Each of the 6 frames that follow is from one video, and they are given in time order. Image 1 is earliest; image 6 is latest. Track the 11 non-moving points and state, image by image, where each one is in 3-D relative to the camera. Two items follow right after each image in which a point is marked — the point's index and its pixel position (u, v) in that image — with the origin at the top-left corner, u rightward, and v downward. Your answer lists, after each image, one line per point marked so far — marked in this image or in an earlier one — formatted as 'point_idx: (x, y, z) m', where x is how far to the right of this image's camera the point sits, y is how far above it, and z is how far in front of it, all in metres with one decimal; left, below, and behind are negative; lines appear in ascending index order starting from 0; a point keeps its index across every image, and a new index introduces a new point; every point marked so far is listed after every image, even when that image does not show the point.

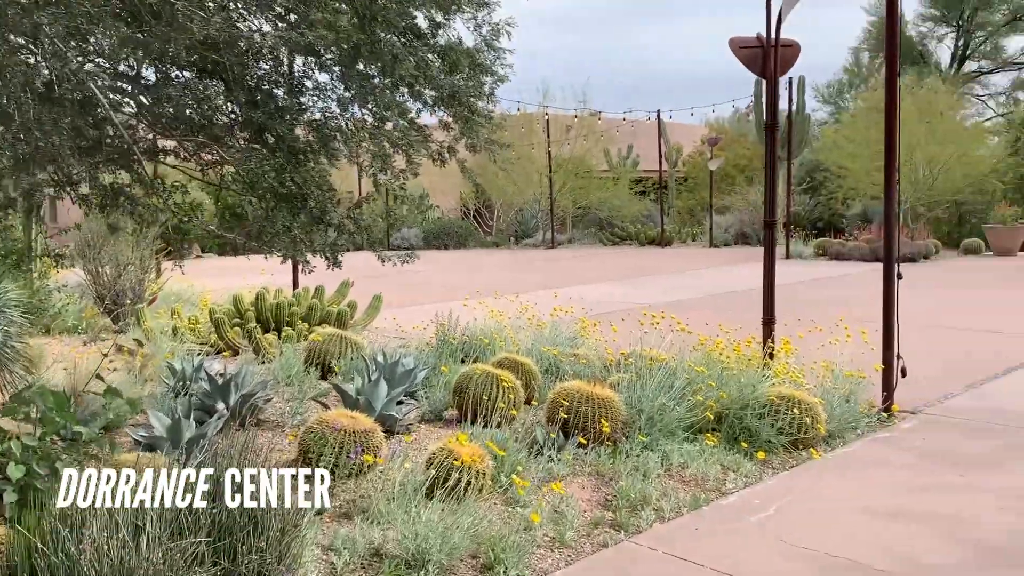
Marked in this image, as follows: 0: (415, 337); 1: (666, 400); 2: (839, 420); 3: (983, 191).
0: (-0.8, -0.4, +7.6) m
1: (+0.9, -0.6, +4.9) m
2: (+1.9, -0.8, +5.1) m
3: (+10.6, +2.2, +19.8) m
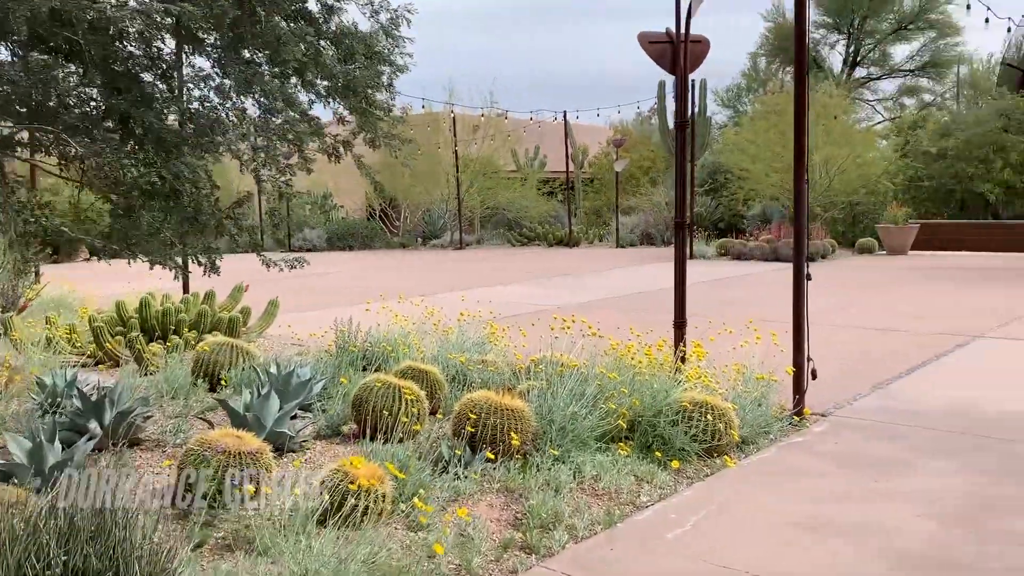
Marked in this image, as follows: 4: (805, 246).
0: (-1.6, -0.5, +7.2) m
1: (+0.3, -0.6, +4.7) m
2: (+1.3, -0.8, +4.9) m
3: (+8.4, +2.2, +20.5) m
4: (+1.7, +0.2, +5.2) m
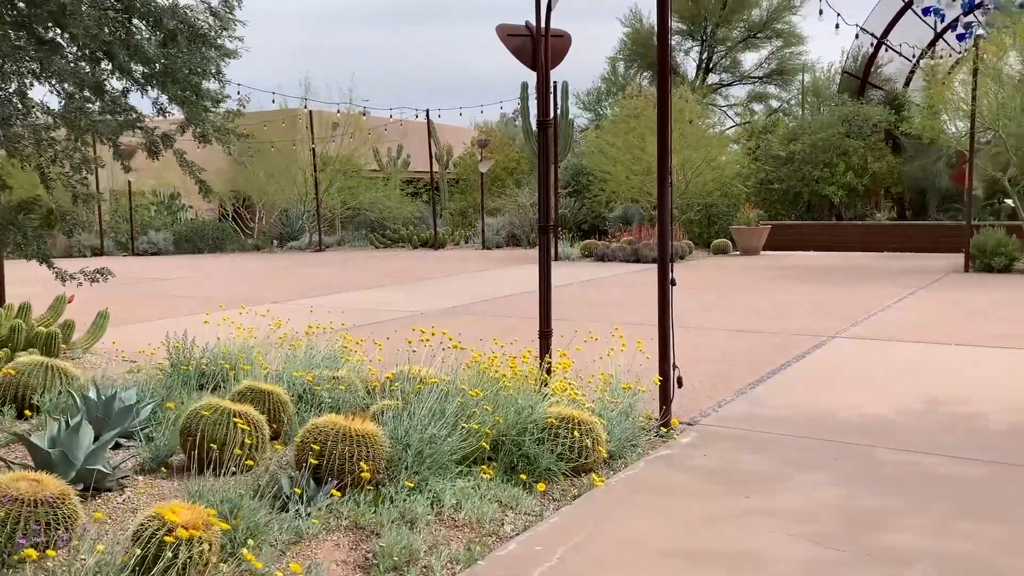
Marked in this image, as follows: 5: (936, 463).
0: (-2.7, -0.5, +6.5) m
1: (-0.4, -0.7, +4.3) m
2: (+0.6, -0.8, +4.7) m
3: (+5.2, +2.2, +21.2) m
4: (+0.9, +0.2, +5.0) m
5: (+2.1, -0.9, +4.3) m
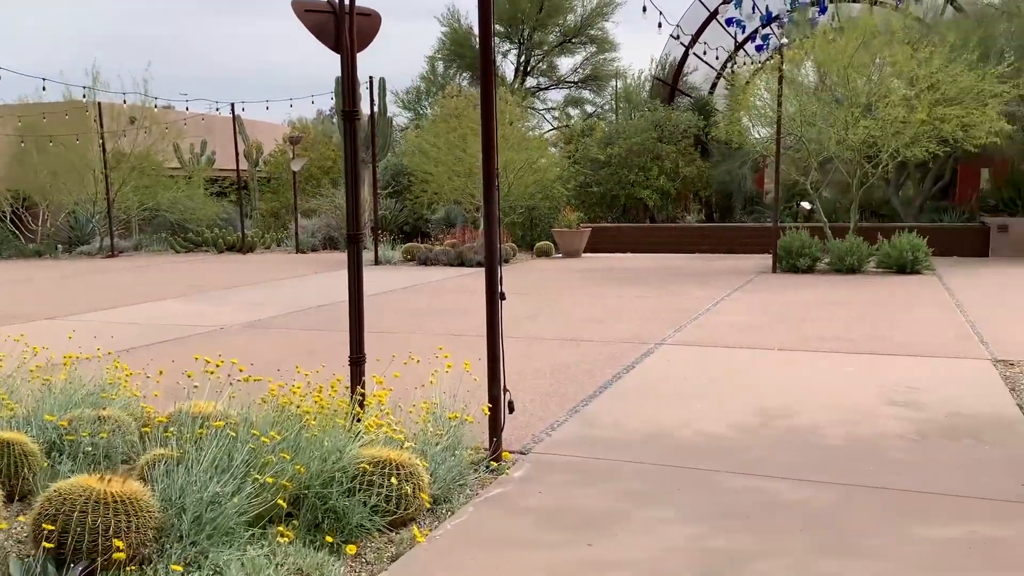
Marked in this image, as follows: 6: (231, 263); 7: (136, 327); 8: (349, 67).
0: (-3.9, -0.7, +5.2) m
1: (-1.2, -0.8, +3.5) m
2: (-0.3, -0.9, +4.1) m
3: (+0.9, +2.2, +21.1) m
4: (-0.1, +0.1, +4.4) m
5: (+1.2, -0.9, +4.0) m
6: (-5.9, +0.5, +18.6) m
7: (-4.1, -0.4, +9.6) m
8: (-0.8, +1.1, +4.3) m
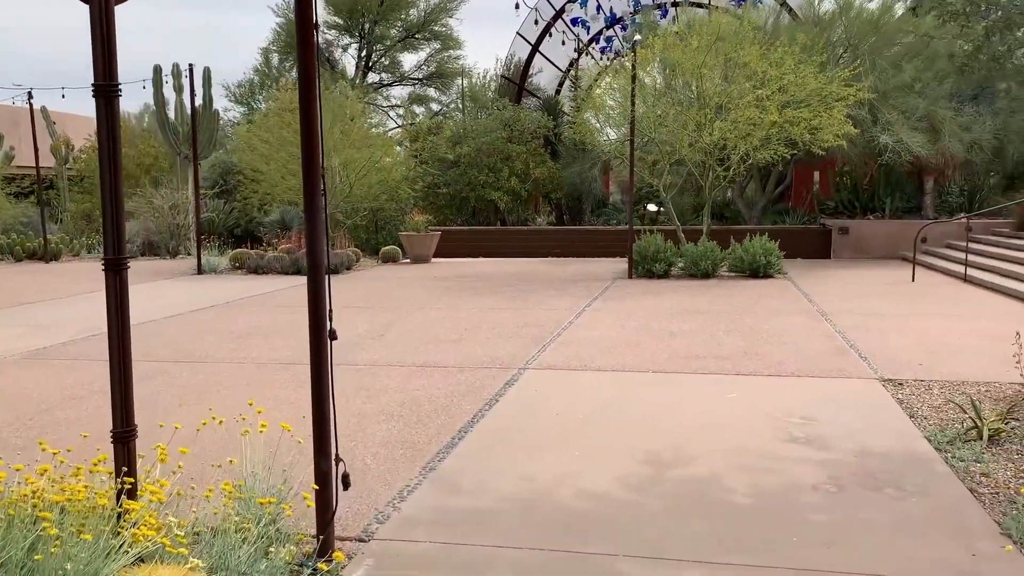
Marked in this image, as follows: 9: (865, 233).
0: (-4.6, -0.9, +3.4) m
1: (-1.6, -1.0, +2.2) m
2: (-0.9, -1.0, +2.9) m
3: (-2.7, +2.0, +20.0) m
4: (-0.7, 0.0, +3.3) m
5: (+0.7, -1.0, +3.2) m
6: (-8.9, +0.3, +16.2) m
7: (-5.5, -0.6, +7.7) m
8: (-1.4, +0.9, +3.1) m
9: (+6.7, +1.1, +16.8) m
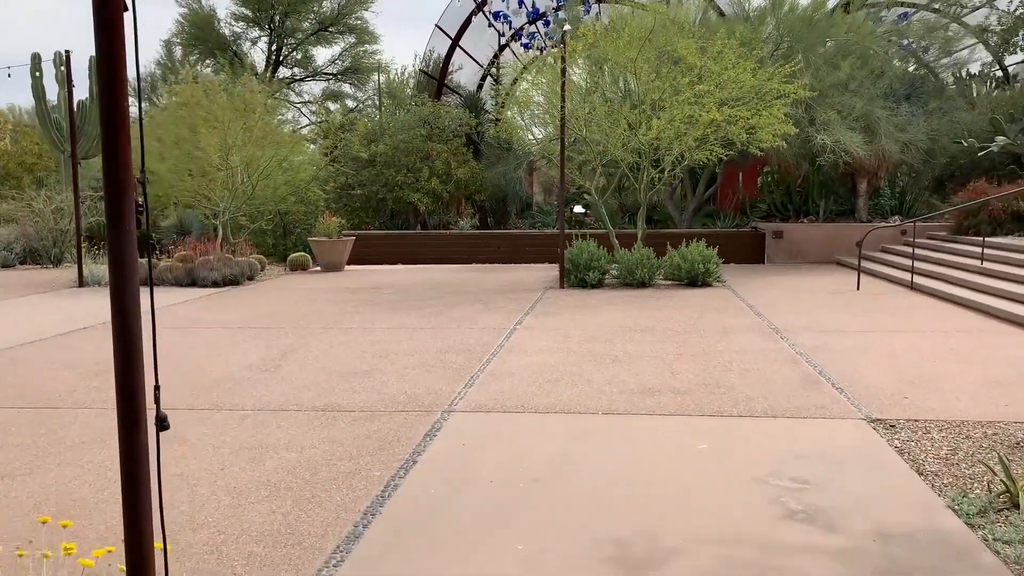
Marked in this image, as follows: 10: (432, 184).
0: (-4.8, -1.1, +1.9) m
1: (-1.7, -1.1, +0.9) m
2: (-1.0, -1.2, +1.7) m
3: (-4.4, +1.8, +18.5) m
4: (-0.9, -0.2, +2.1) m
5: (+0.5, -1.2, +2.1) m
6: (-10.2, 0.0, +14.3) m
7: (-6.1, -0.9, +6.0) m
8: (-1.6, +0.7, +1.8) m
9: (+5.3, +0.9, +16.2) m
10: (-1.8, +2.4, +19.9) m
